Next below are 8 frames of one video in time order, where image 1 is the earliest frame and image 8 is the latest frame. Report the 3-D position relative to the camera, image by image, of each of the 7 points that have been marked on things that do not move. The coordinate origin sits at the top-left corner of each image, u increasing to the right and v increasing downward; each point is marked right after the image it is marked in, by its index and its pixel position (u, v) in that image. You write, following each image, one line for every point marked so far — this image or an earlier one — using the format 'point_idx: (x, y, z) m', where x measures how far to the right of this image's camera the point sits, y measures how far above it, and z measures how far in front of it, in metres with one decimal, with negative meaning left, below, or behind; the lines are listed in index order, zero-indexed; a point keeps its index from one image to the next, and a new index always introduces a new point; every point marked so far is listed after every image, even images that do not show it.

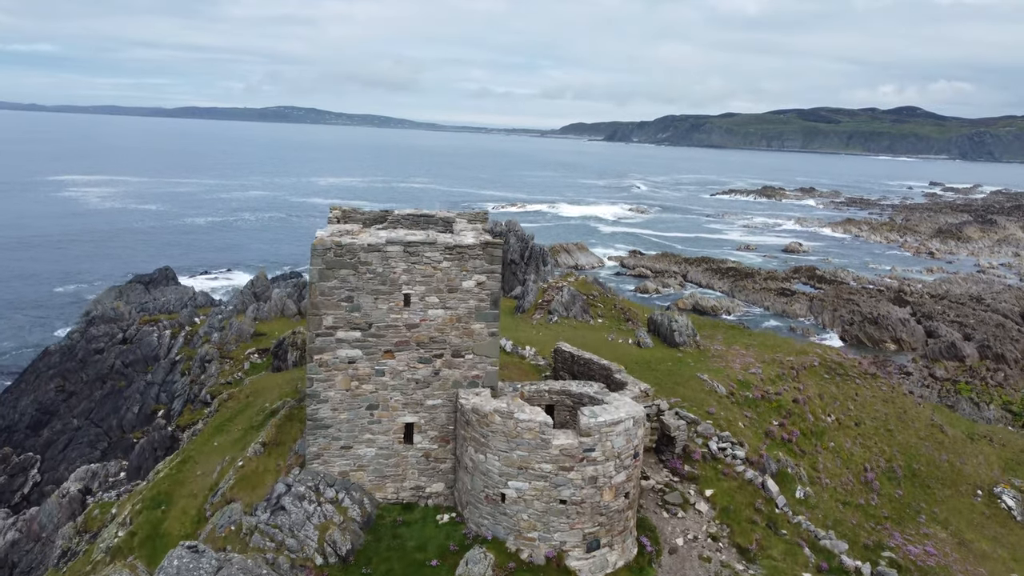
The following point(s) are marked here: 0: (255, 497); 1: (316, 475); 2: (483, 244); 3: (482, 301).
0: (-6.0, -4.9, +18.9) m
1: (-4.6, -4.3, +18.9) m
2: (-0.6, +1.0, +18.4) m
3: (-0.7, -0.3, +18.8) m
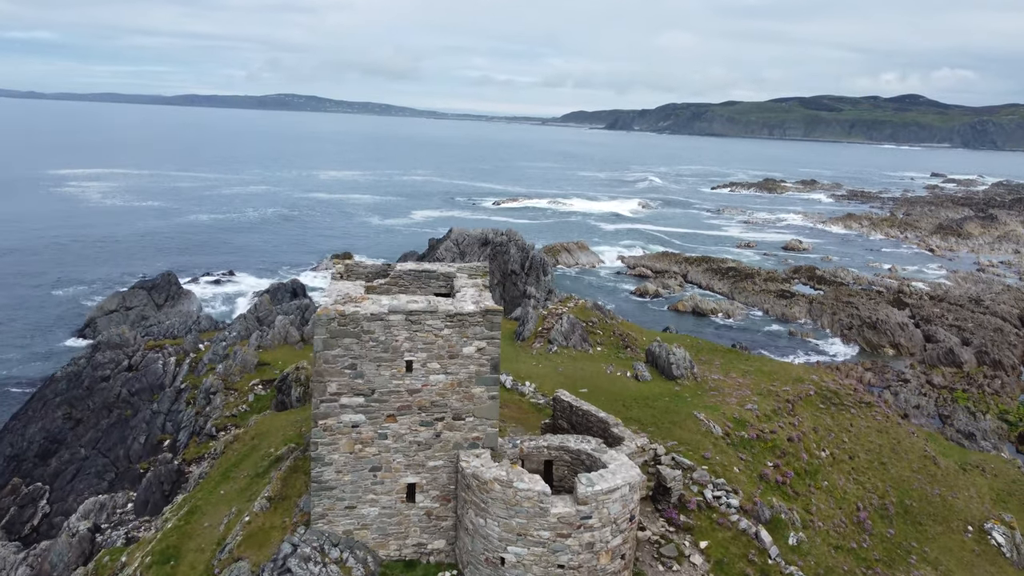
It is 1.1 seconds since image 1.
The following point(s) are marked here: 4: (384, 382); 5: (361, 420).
0: (-6.0, -6.4, +19.4) m
1: (-4.6, -5.9, +19.4) m
2: (-0.7, -0.5, +18.9) m
3: (-0.7, -1.8, +19.2) m
4: (-3.0, -2.2, +18.8) m
5: (-3.5, -3.0, +19.0) m
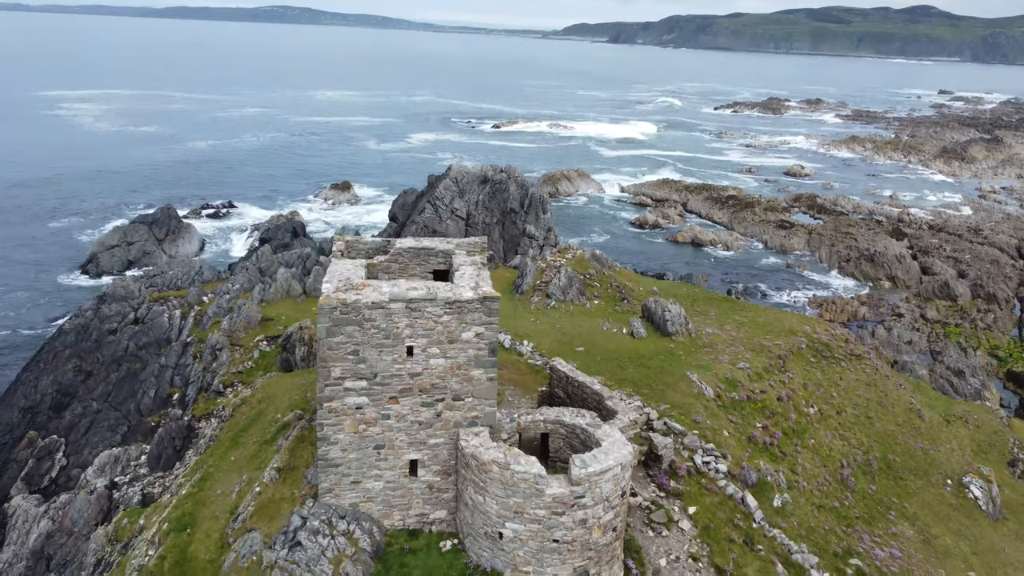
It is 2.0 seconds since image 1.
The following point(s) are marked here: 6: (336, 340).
0: (-6.0, -6.1, +20.6) m
1: (-4.6, -5.5, +20.5) m
2: (-0.7, -0.2, +19.4) m
3: (-0.8, -1.5, +19.9) m
4: (-3.0, -1.9, +19.5) m
5: (-3.6, -2.7, +19.7) m
6: (-4.1, -1.2, +19.0) m
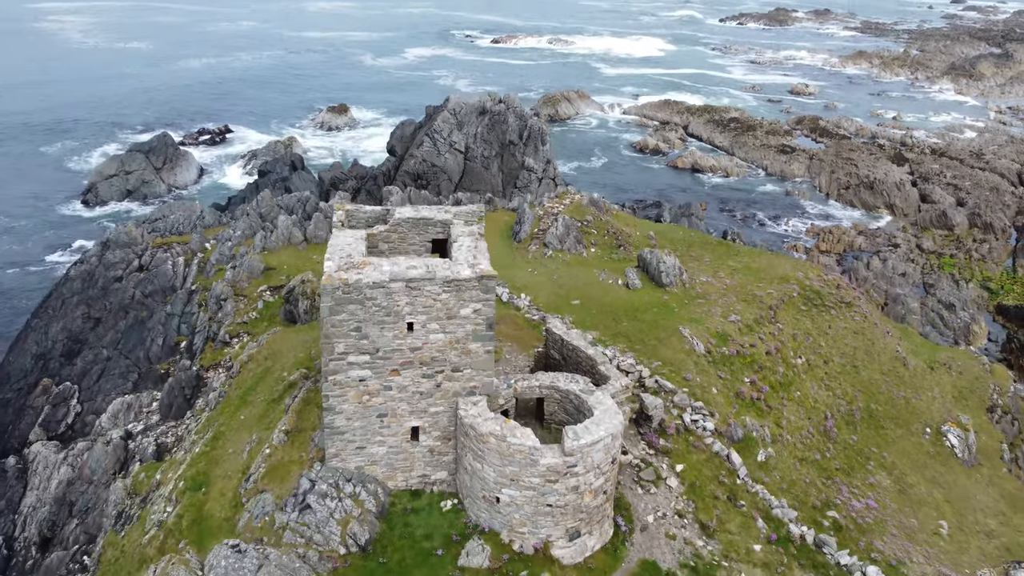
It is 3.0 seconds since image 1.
0: (-6.1, -5.4, +21.8) m
1: (-4.7, -4.9, +21.7) m
2: (-0.8, +0.3, +20.1) m
3: (-0.9, -0.9, +20.7) m
4: (-3.1, -1.3, +20.3) m
5: (-3.7, -2.2, +20.6) m
6: (-4.2, -0.7, +19.8) m
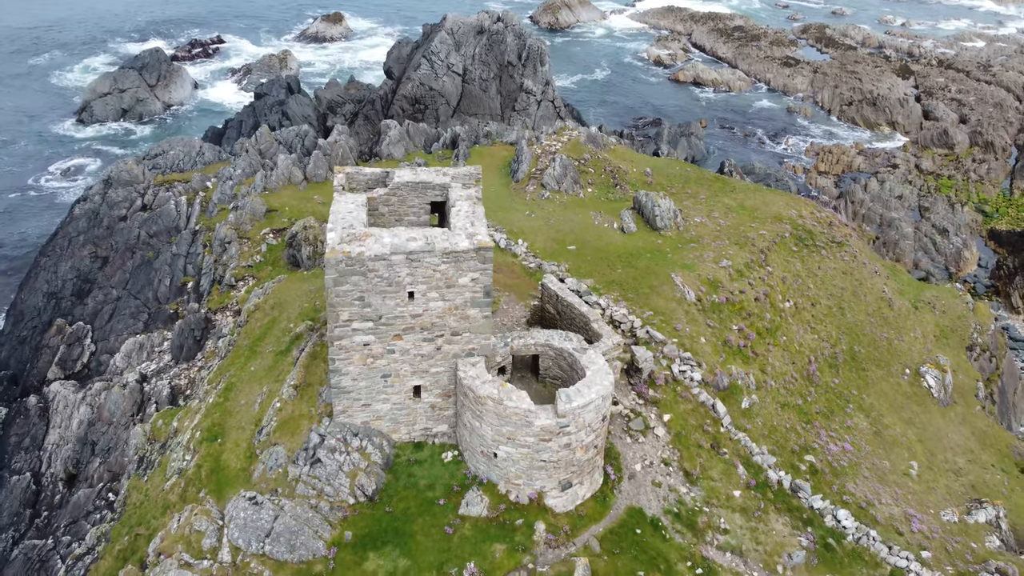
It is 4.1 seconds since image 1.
0: (-6.2, -4.4, +23.3) m
1: (-4.8, -3.9, +23.1) m
2: (-0.9, +1.0, +20.9) m
3: (-1.0, -0.1, +21.6) m
4: (-3.2, -0.6, +21.3) m
5: (-3.8, -1.4, +21.7) m
6: (-4.3, 0.0, +20.7) m
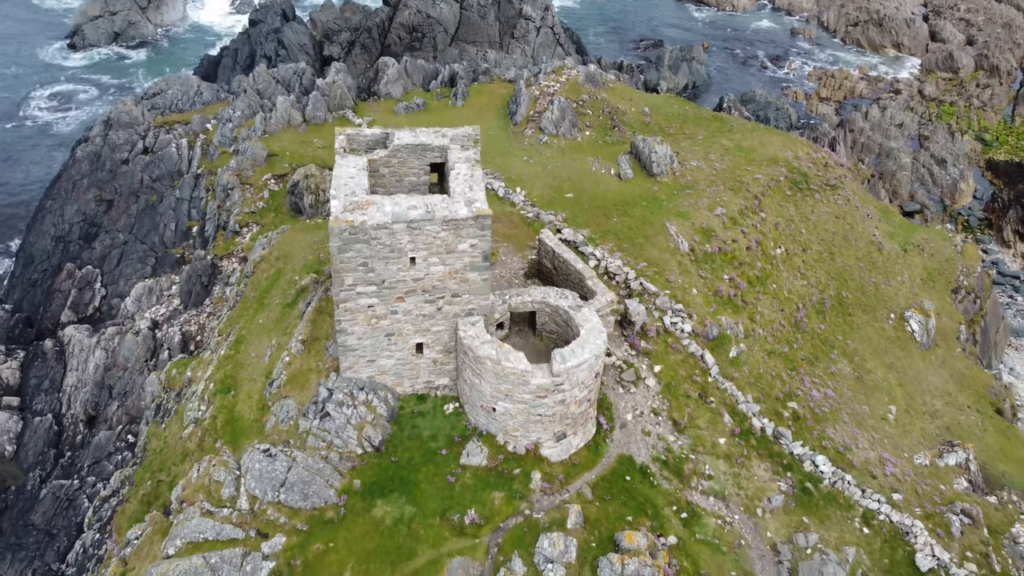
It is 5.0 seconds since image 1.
0: (-6.3, -3.2, +24.6) m
1: (-4.9, -2.8, +24.4) m
2: (-1.0, +1.9, +21.6) m
3: (-1.0, +0.8, +22.5) m
4: (-3.3, +0.4, +22.2) m
5: (-3.8, -0.4, +22.7) m
6: (-4.4, +0.8, +21.6) m
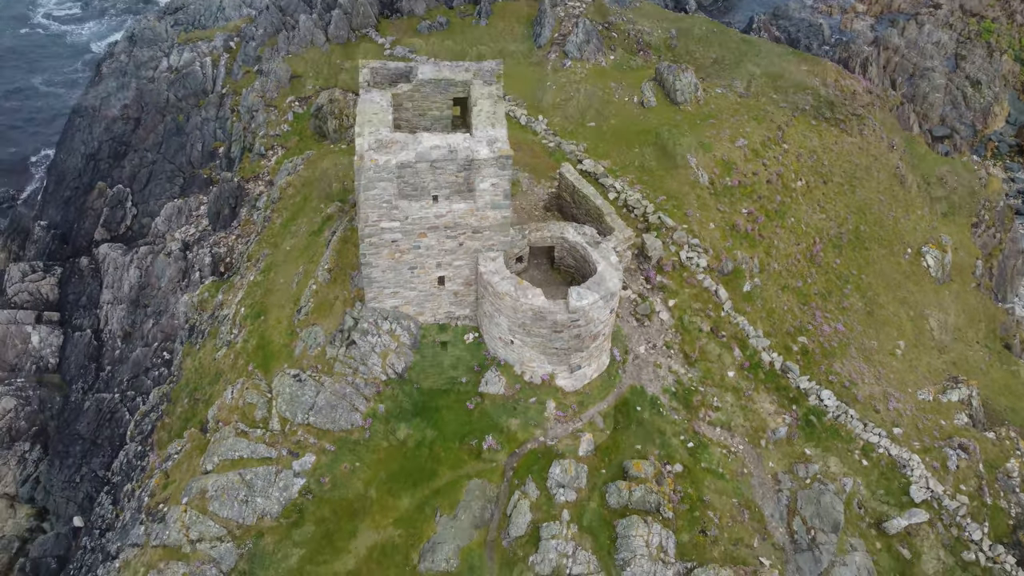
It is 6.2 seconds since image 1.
0: (-5.7, -1.1, +25.7) m
1: (-4.3, -0.7, +25.4) m
2: (-0.4, +3.5, +22.0) m
3: (-0.5, +2.6, +23.0) m
4: (-2.7, +2.2, +22.9) m
5: (-3.3, +1.5, +23.5) m
6: (-3.9, +2.6, +22.2) m
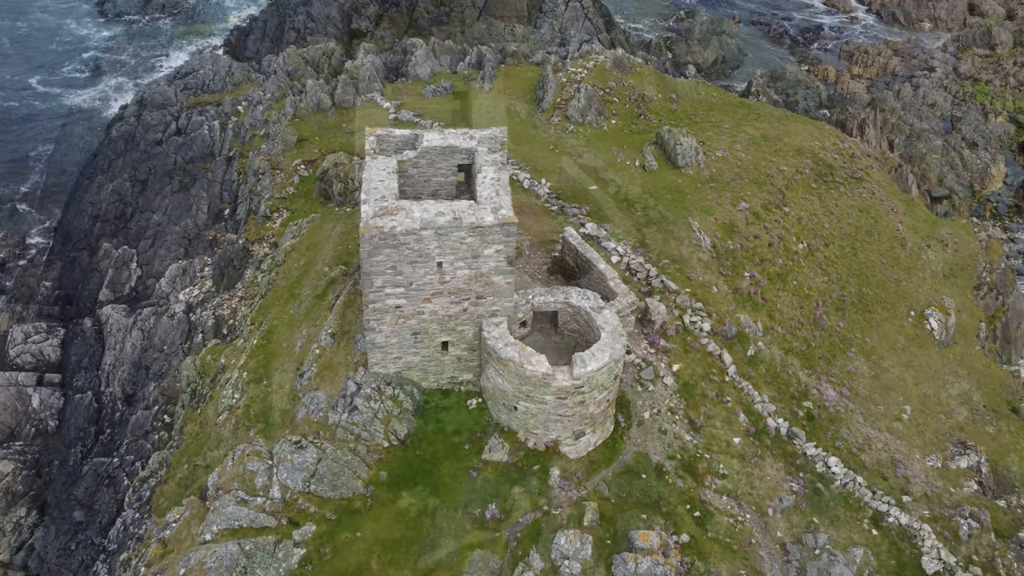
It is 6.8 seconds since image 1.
0: (-5.6, -3.1, +25.6) m
1: (-4.2, -2.7, +25.3) m
2: (-0.3, +1.7, +22.2) m
3: (-0.3, +0.7, +23.1) m
4: (-2.6, +0.3, +23.0) m
5: (-3.2, -0.4, +23.5) m
6: (-3.7, +0.8, +22.3) m
